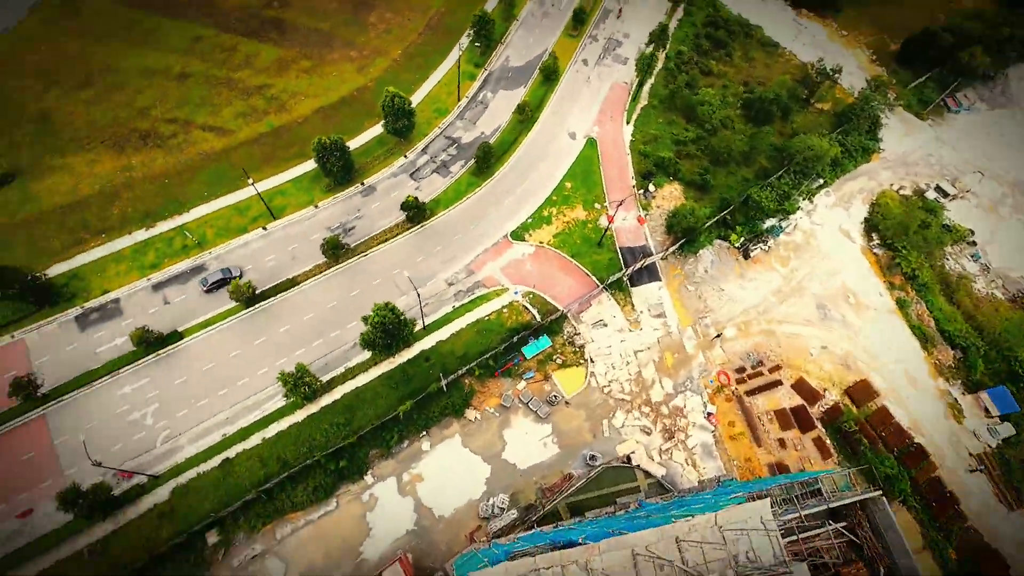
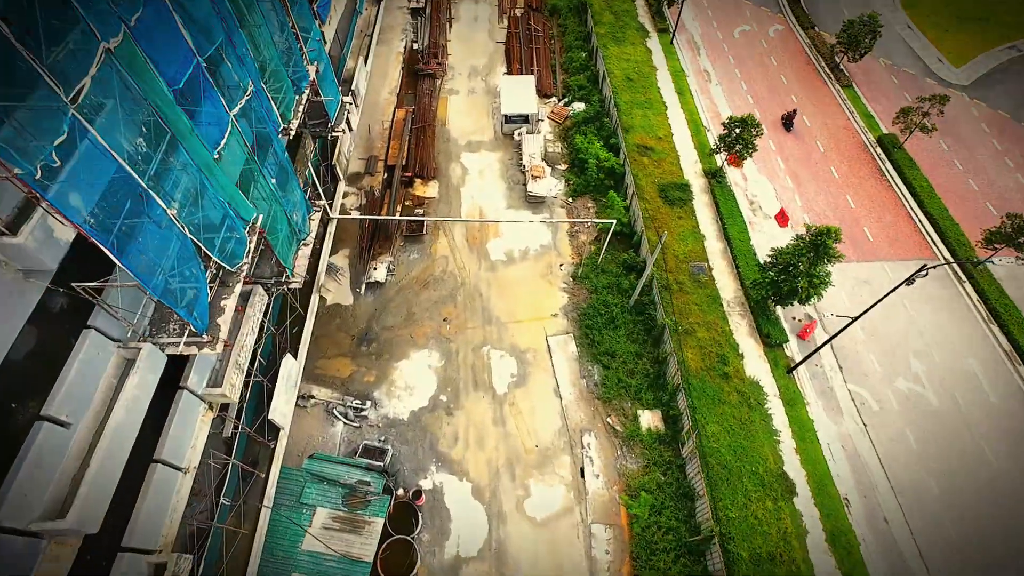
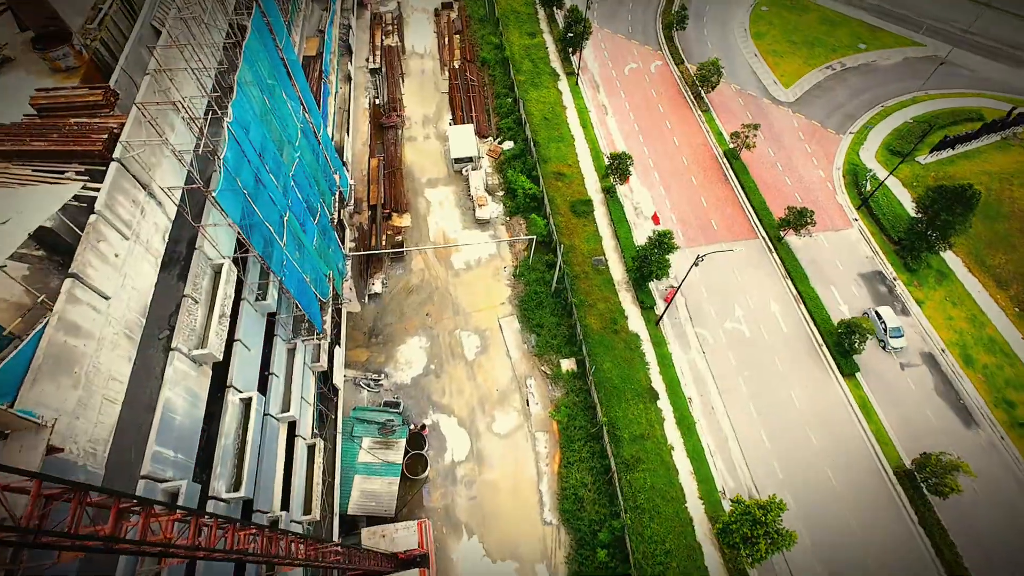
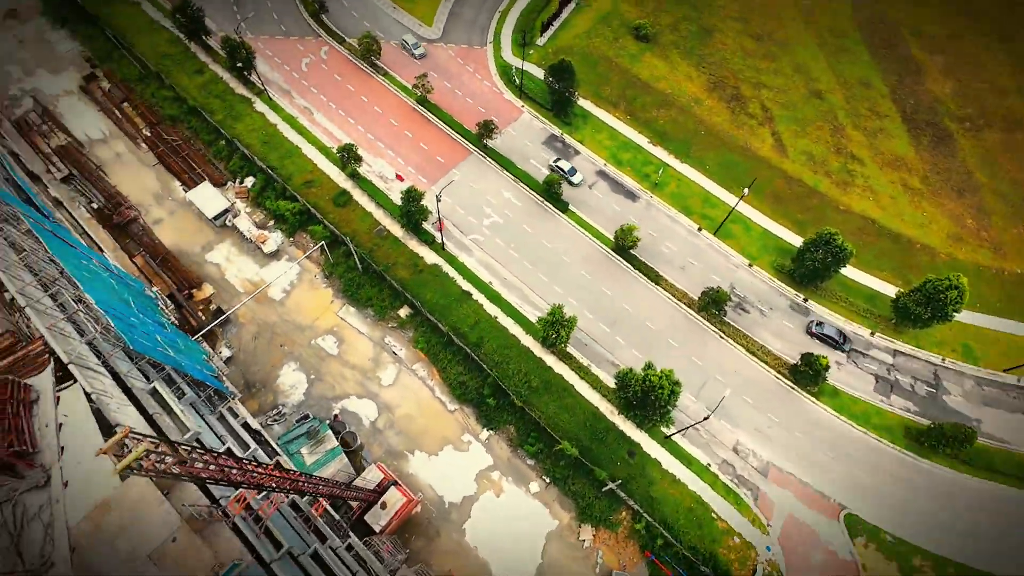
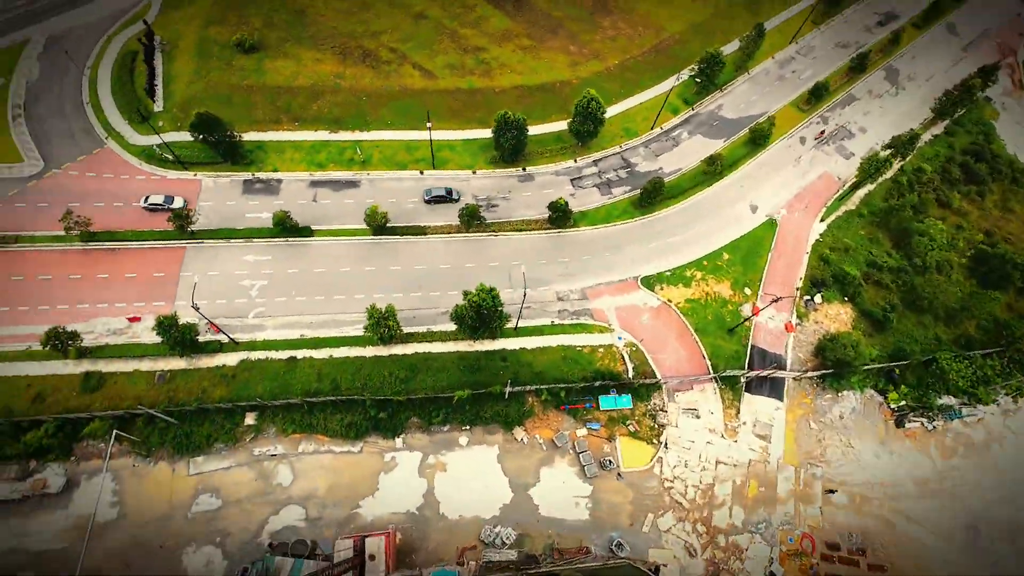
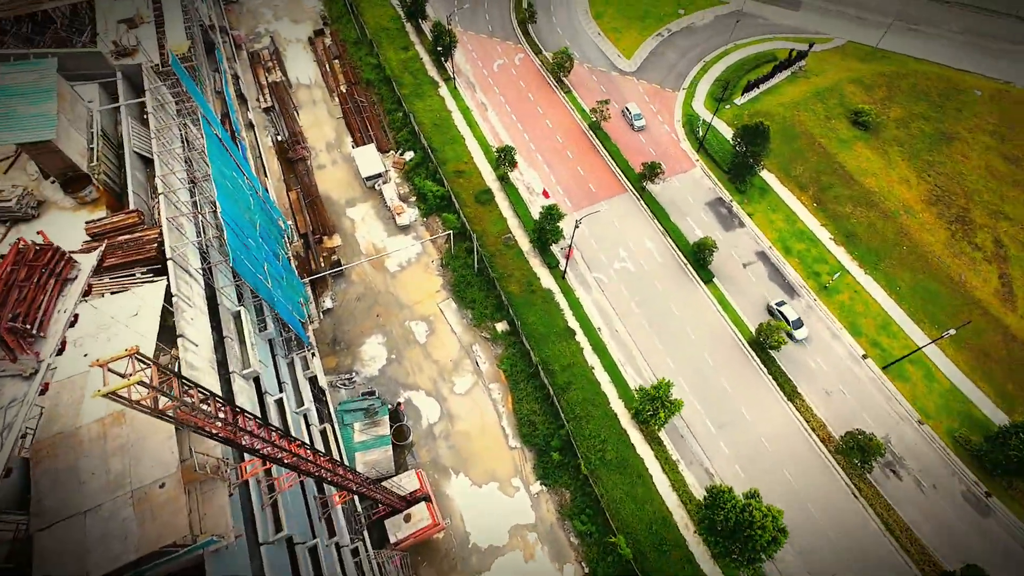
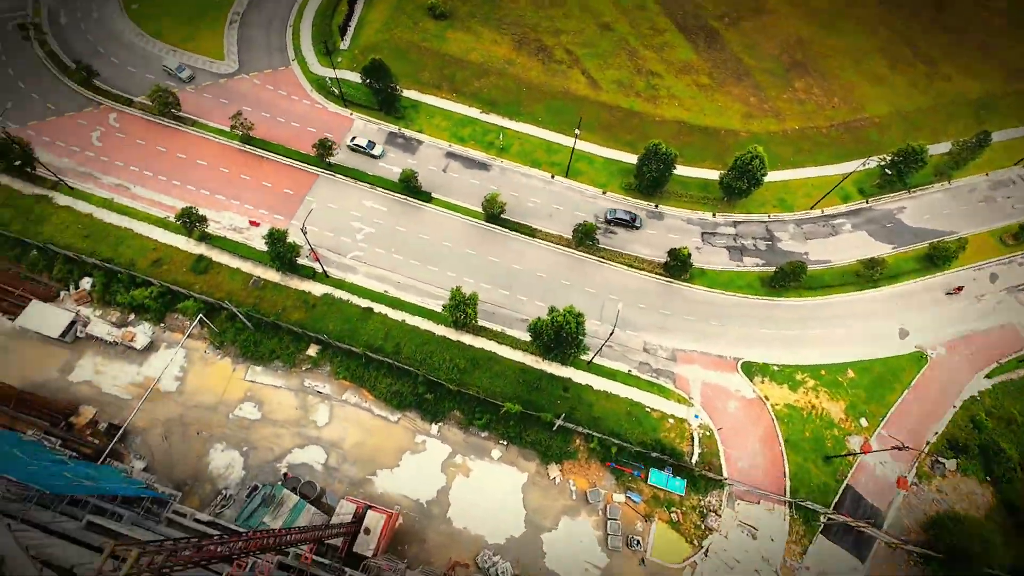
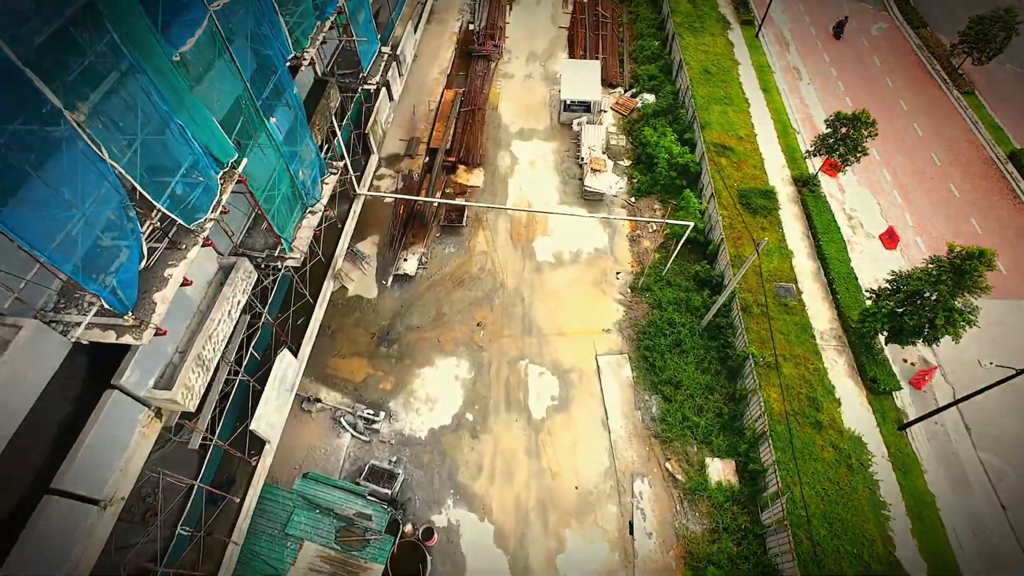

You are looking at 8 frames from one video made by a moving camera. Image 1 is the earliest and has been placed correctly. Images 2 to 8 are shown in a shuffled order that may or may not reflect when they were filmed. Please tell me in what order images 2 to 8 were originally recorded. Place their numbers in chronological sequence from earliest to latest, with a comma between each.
5, 7, 4, 6, 3, 2, 8
